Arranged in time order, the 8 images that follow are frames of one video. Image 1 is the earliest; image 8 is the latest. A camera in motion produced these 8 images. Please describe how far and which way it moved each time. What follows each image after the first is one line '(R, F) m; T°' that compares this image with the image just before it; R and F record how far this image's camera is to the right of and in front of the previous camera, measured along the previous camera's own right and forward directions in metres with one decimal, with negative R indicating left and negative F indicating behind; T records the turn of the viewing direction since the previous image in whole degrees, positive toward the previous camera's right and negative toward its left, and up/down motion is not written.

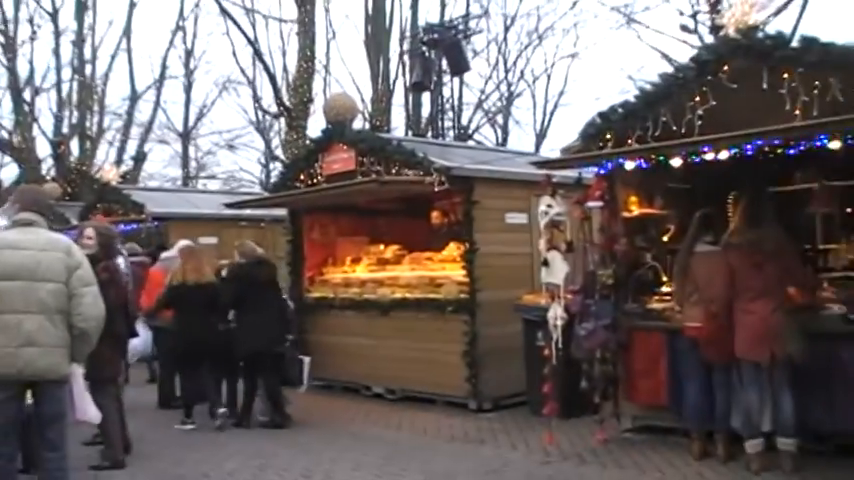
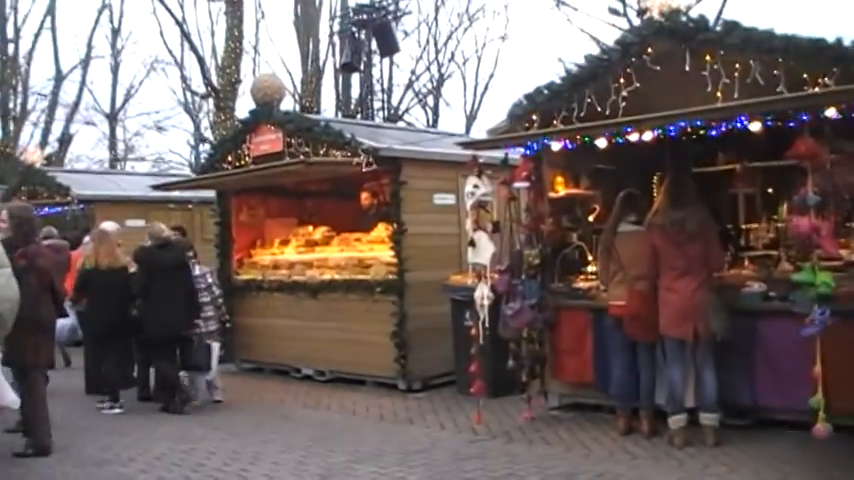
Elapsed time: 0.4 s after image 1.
(+0.1, 0.0) m; +3°
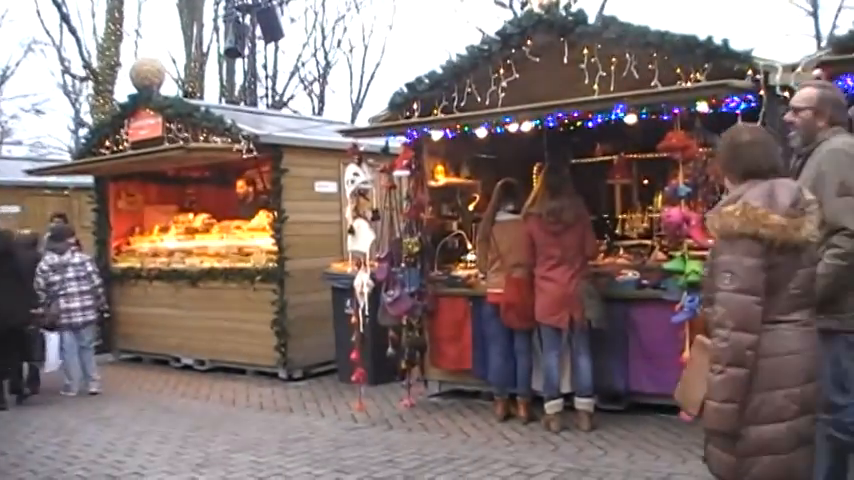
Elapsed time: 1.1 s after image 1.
(+0.2, 0.0) m; +6°
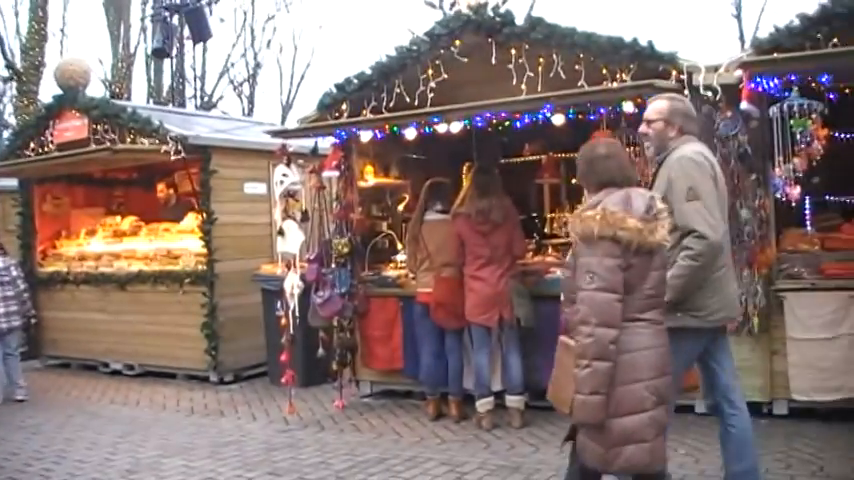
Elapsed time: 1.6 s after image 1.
(+0.1, 0.0) m; +3°
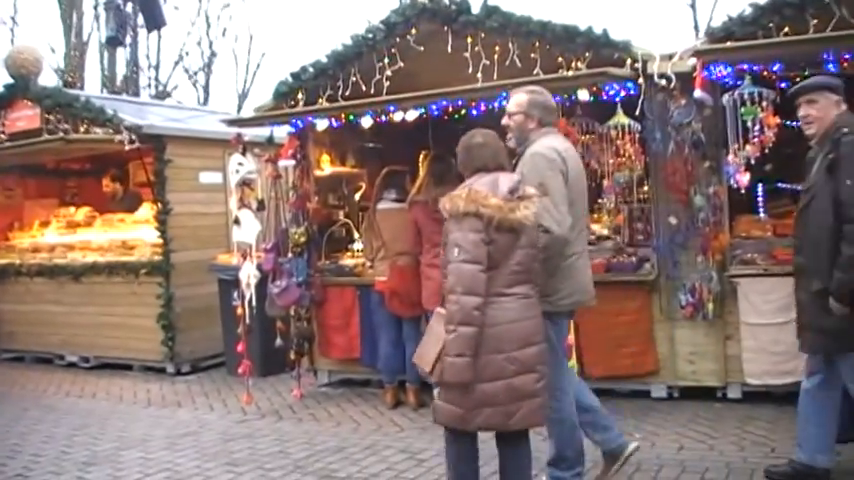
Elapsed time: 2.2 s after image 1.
(0.0, 0.0) m; +2°
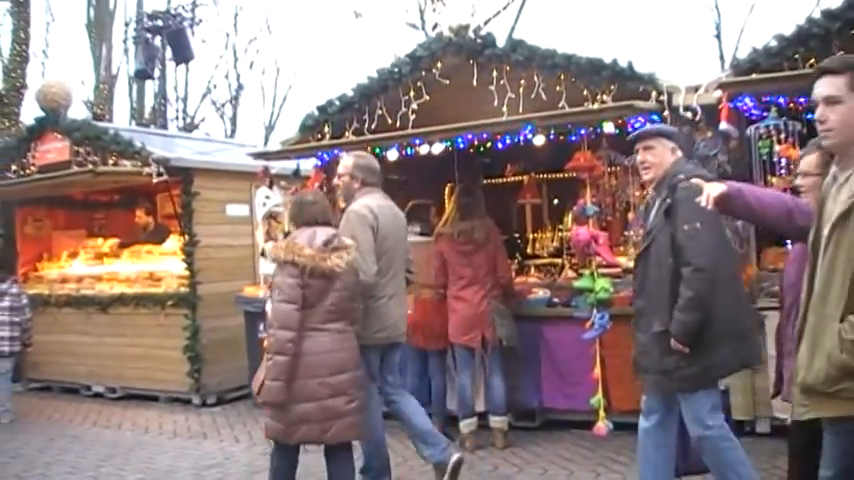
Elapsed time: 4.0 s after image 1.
(0.0, 0.0) m; -1°
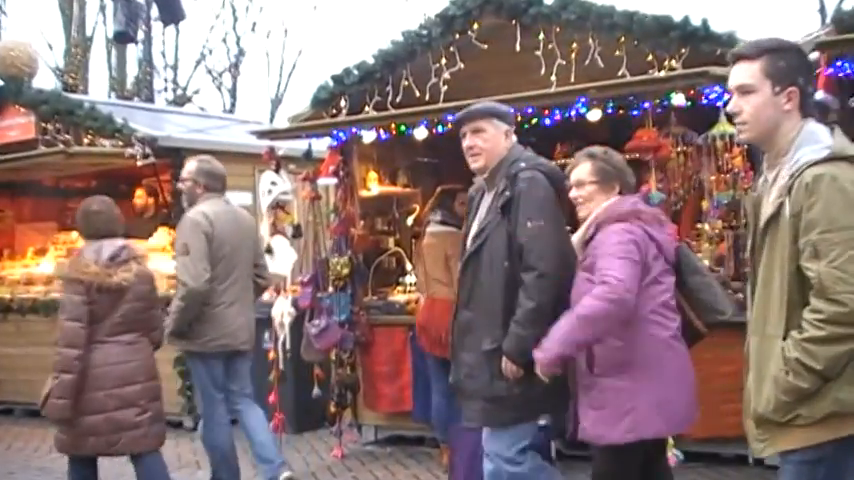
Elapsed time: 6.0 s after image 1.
(-0.2, +1.2) m; 0°
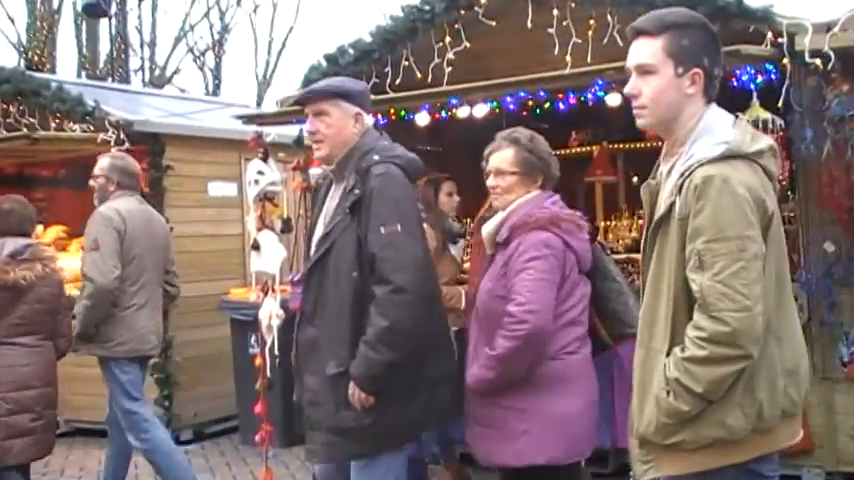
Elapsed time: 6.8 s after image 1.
(-0.1, +0.6) m; 0°
